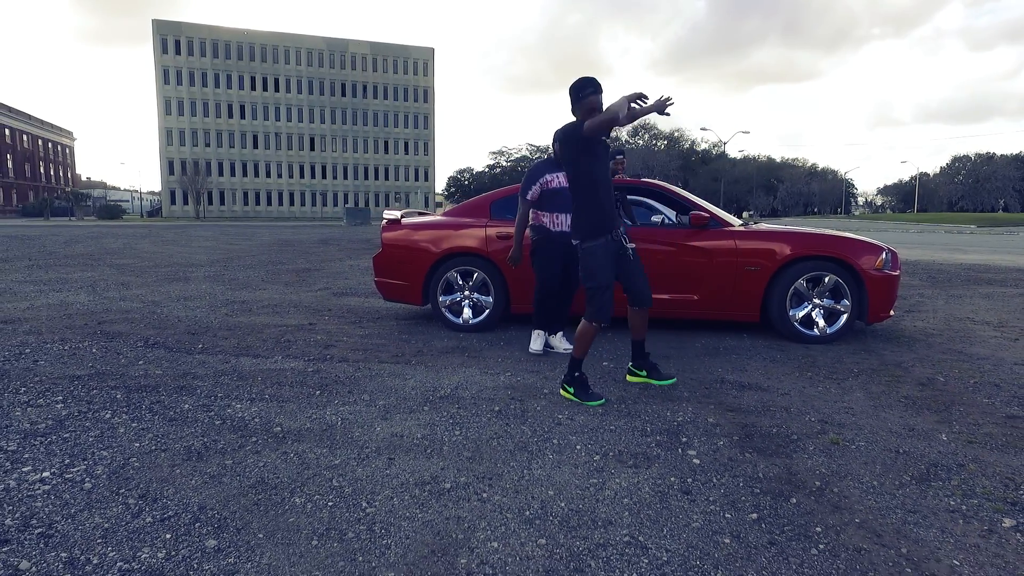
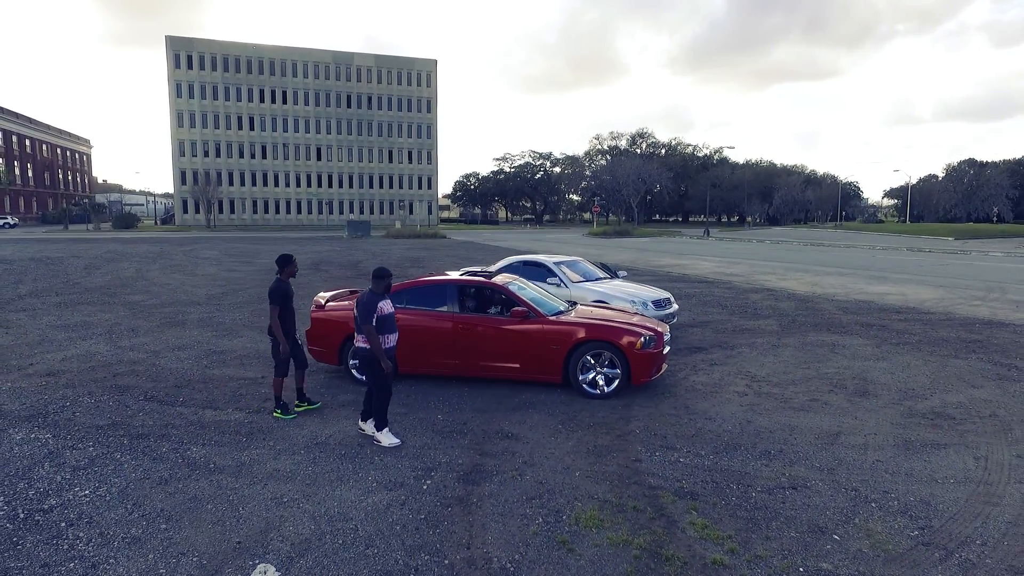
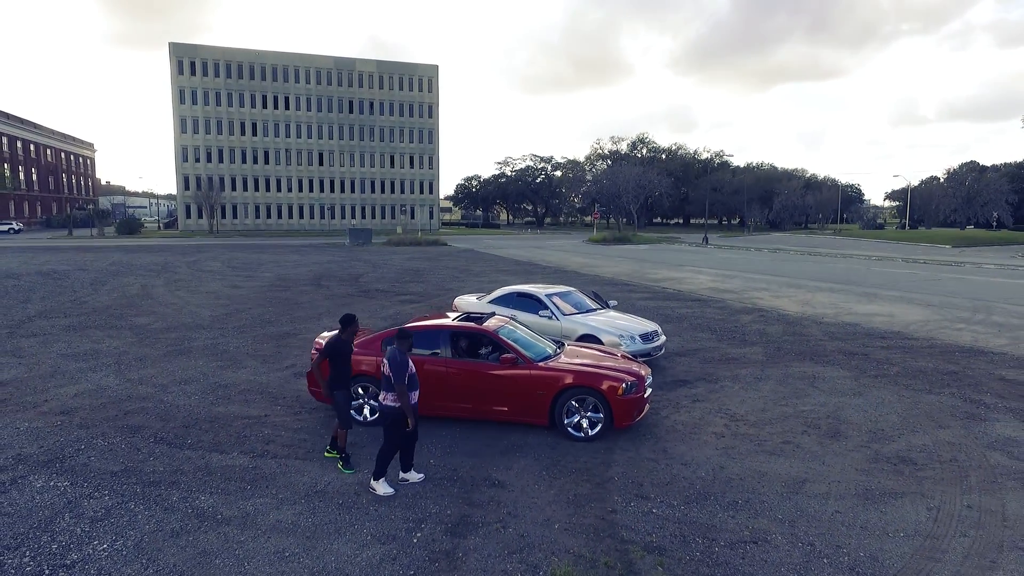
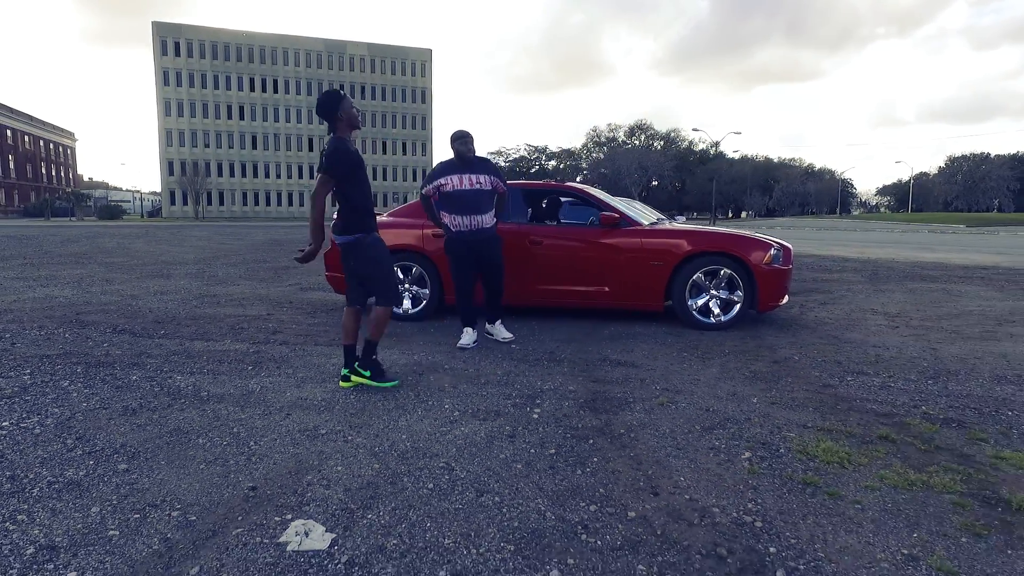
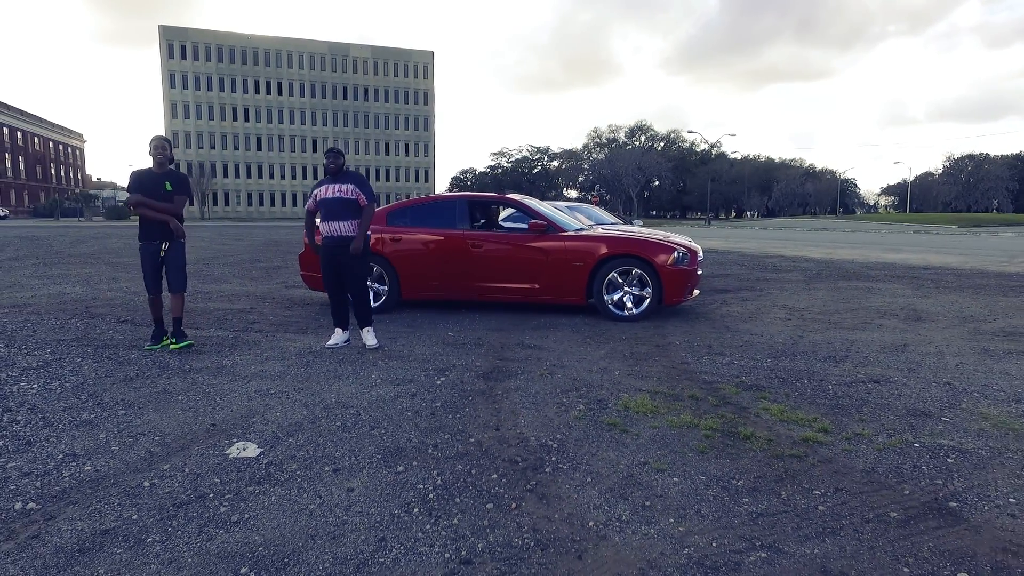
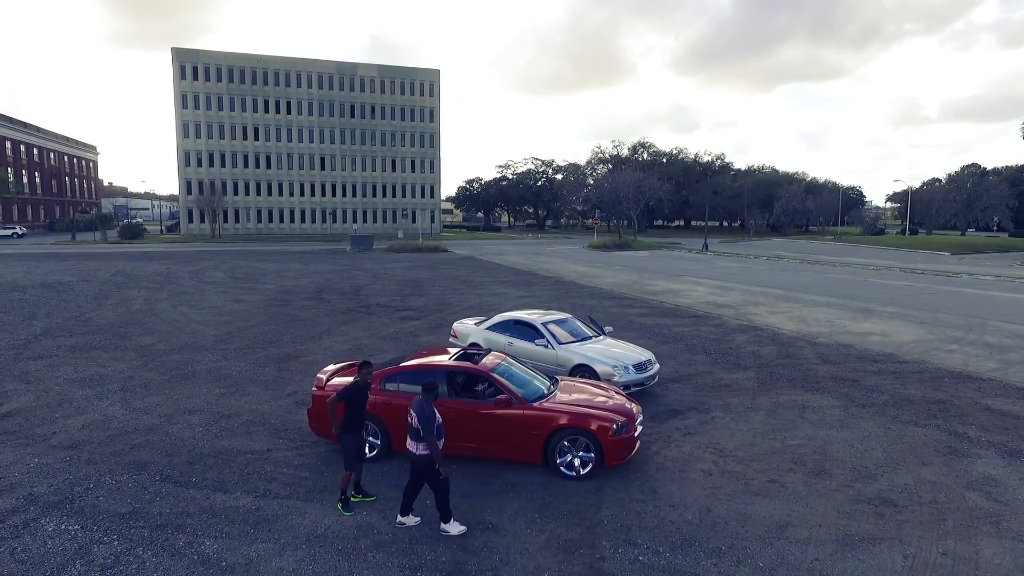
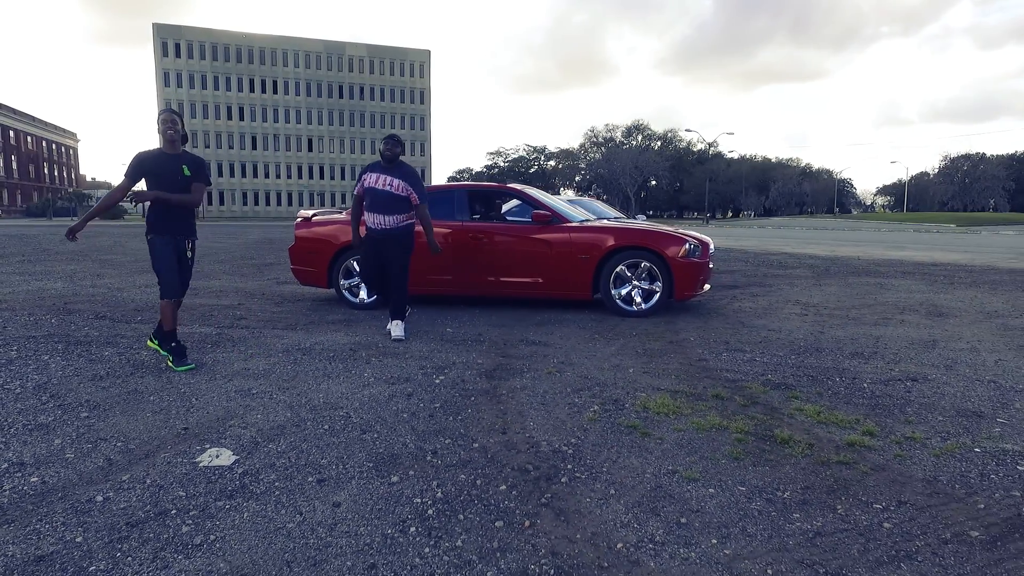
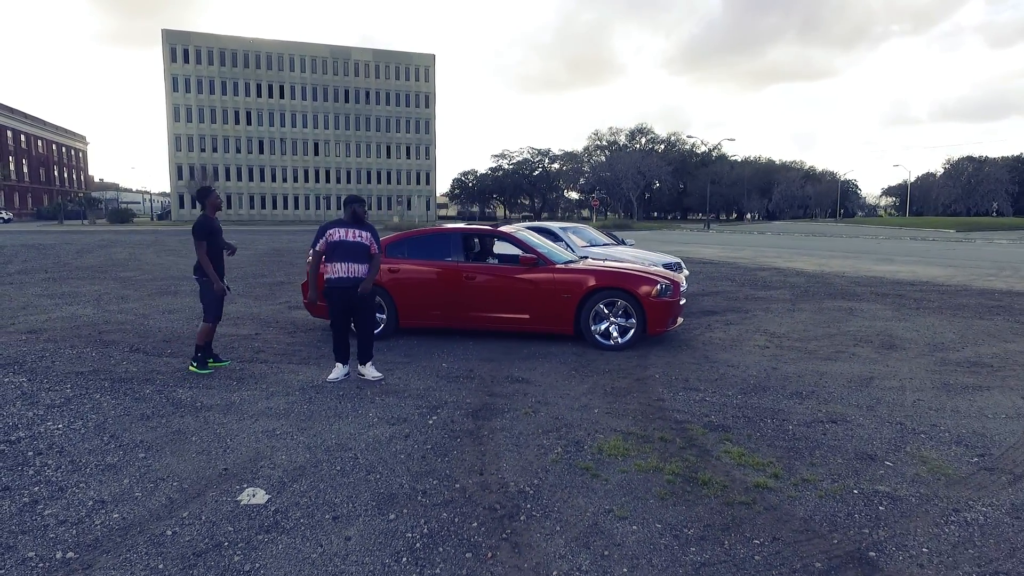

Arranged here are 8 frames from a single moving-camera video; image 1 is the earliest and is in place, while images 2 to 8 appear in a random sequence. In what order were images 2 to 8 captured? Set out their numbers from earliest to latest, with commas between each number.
4, 7, 5, 8, 2, 3, 6
